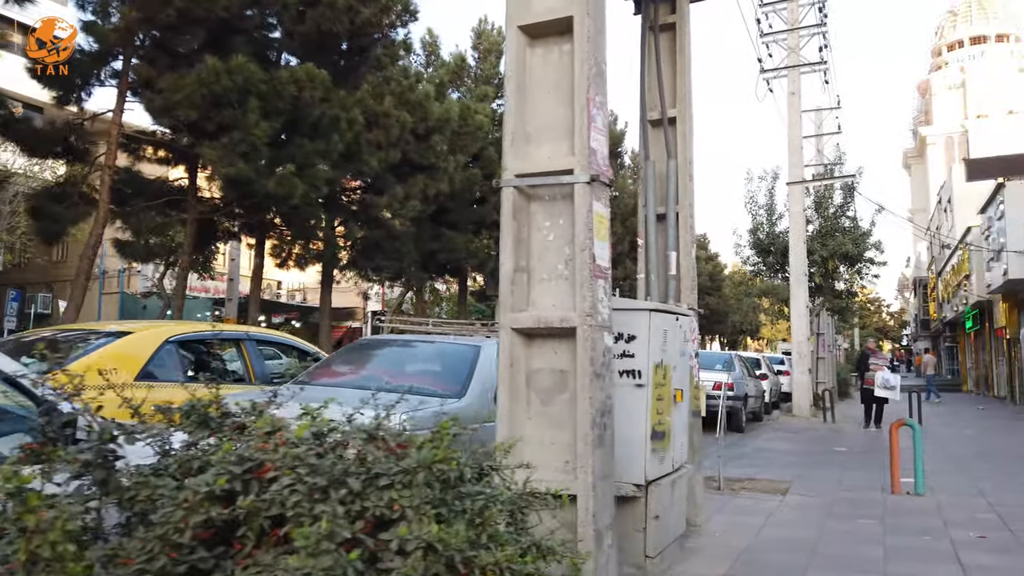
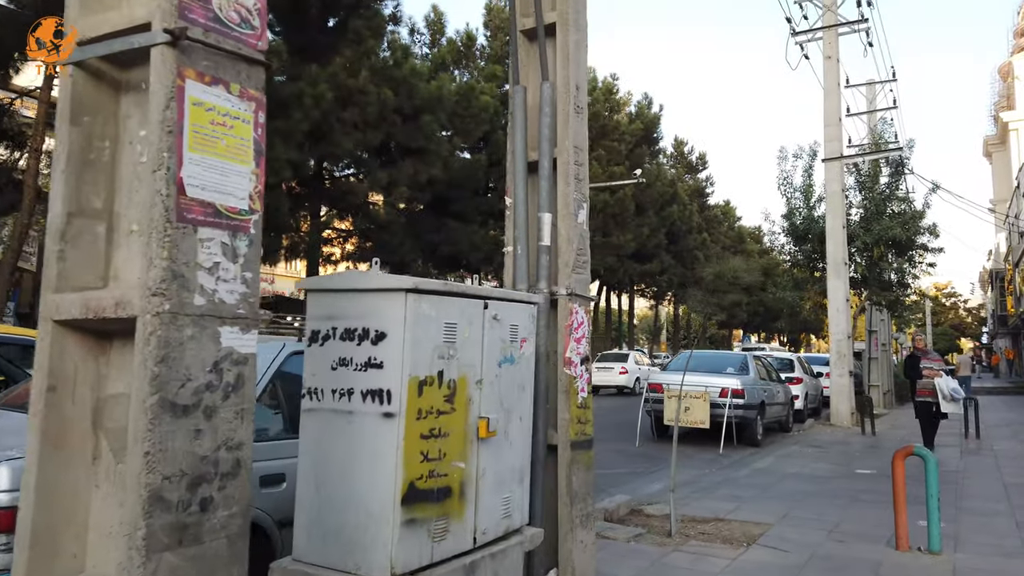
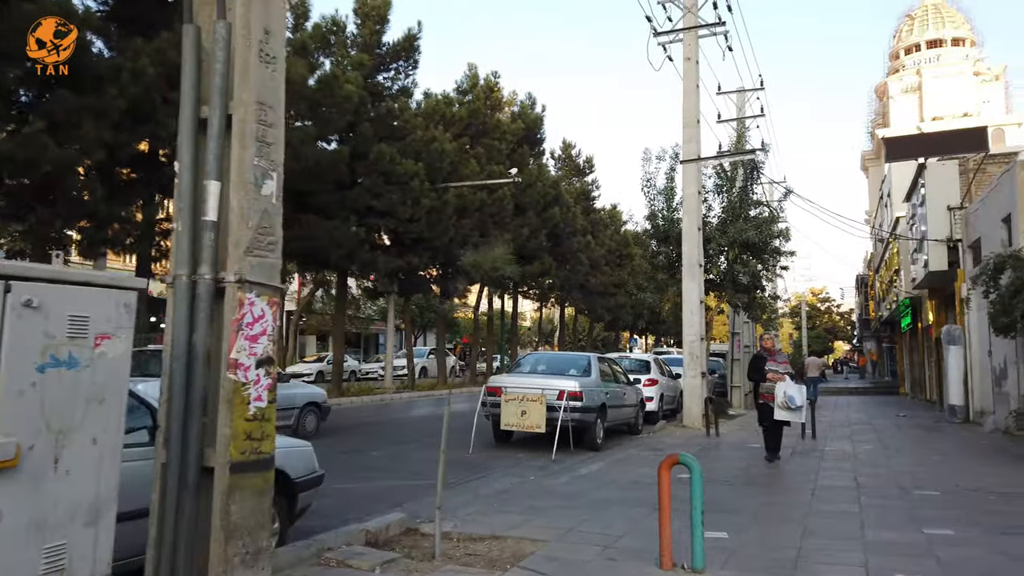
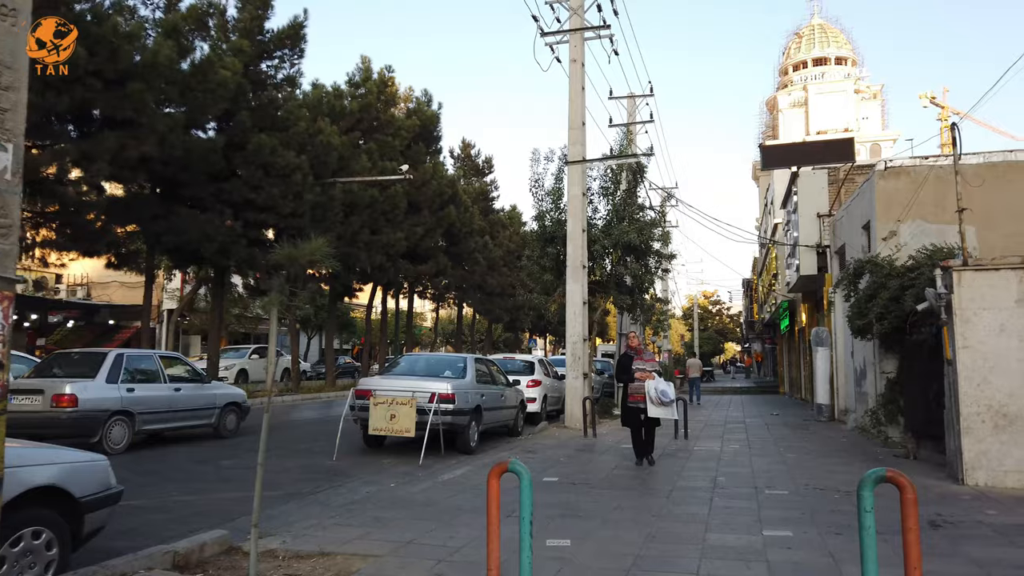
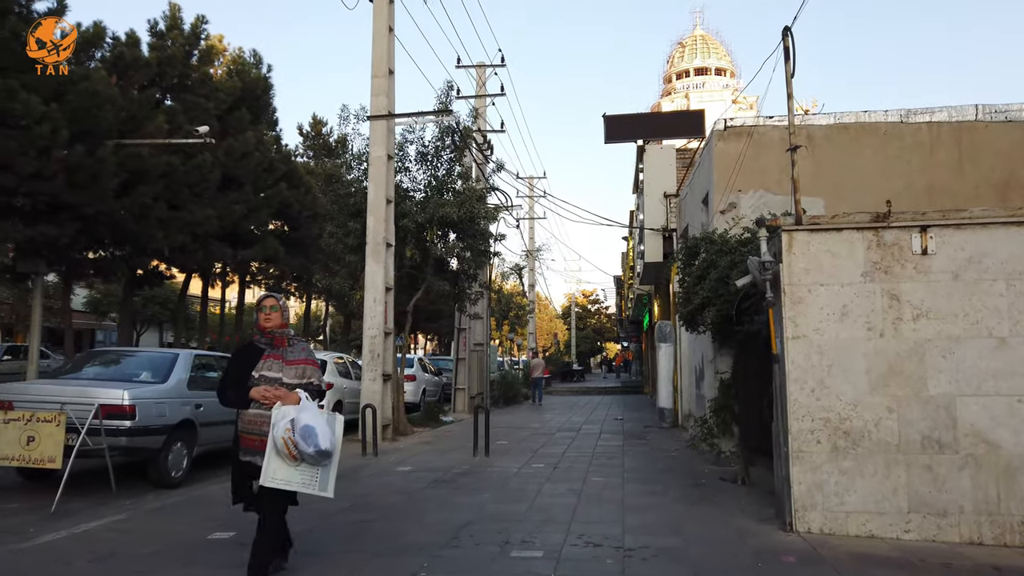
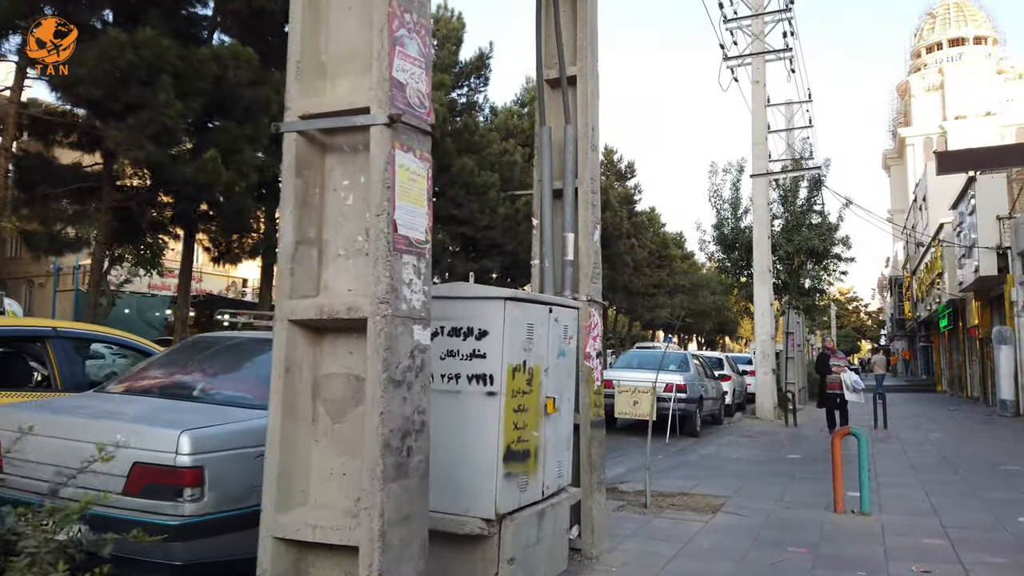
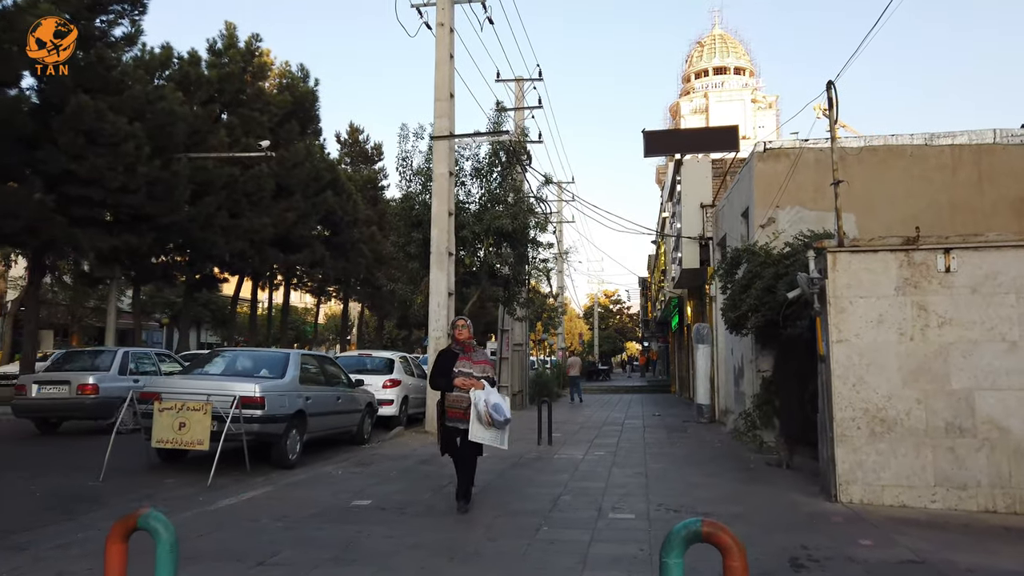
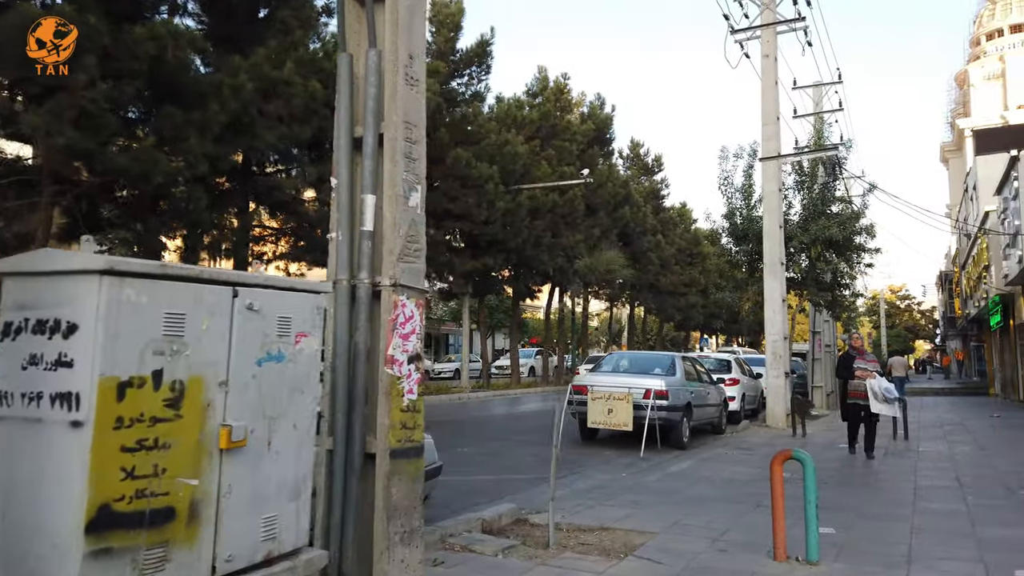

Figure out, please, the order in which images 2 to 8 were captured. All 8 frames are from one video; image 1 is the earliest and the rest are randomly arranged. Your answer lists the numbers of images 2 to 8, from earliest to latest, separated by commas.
6, 2, 8, 3, 4, 7, 5
